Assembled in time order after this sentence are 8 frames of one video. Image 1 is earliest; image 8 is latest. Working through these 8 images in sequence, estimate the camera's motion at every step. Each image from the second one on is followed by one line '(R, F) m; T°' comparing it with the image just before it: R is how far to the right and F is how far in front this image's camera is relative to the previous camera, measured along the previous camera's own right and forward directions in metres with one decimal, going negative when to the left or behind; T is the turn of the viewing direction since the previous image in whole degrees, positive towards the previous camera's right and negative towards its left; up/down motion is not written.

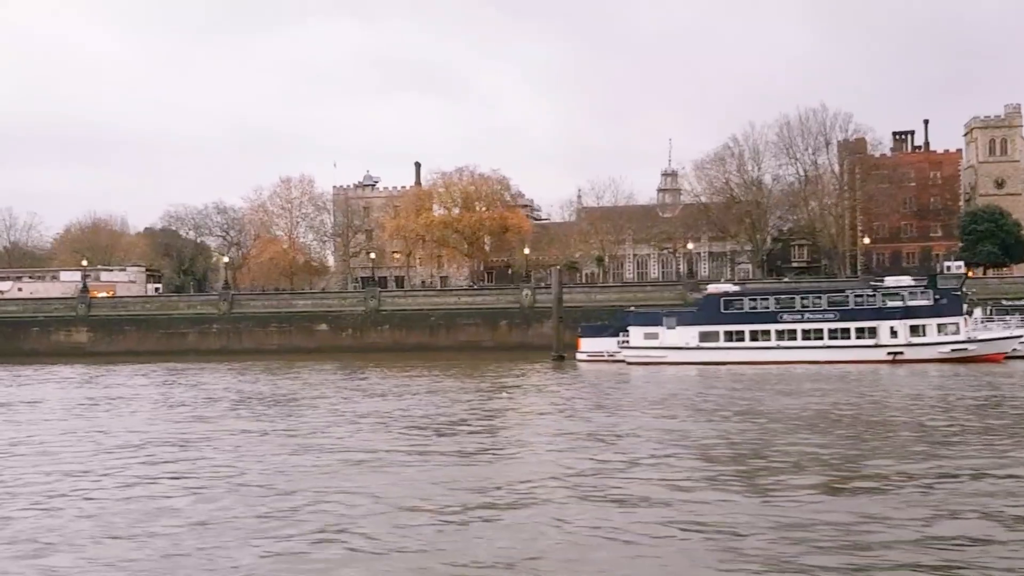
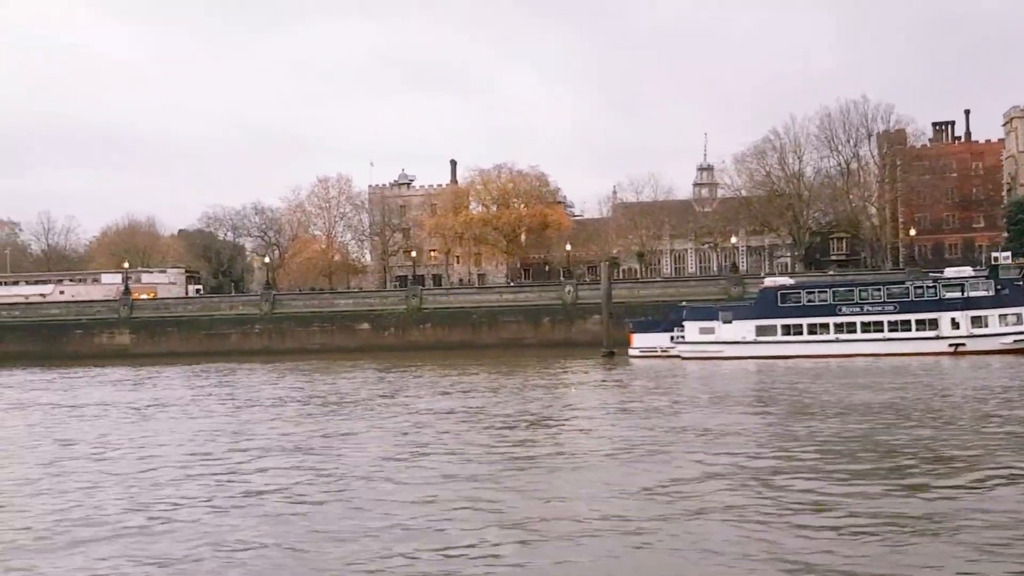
(-0.9, +0.1) m; -1°
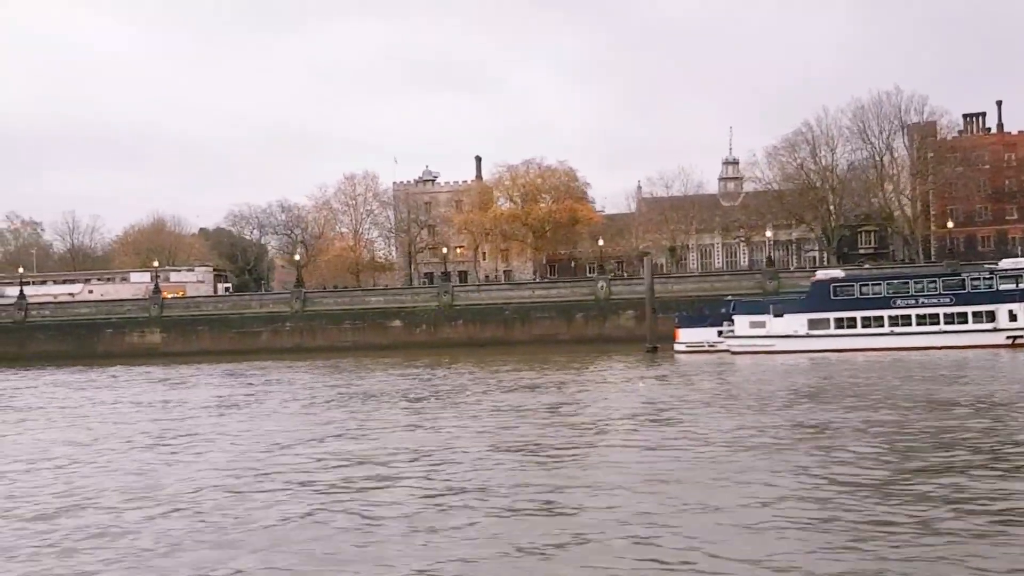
(-1.2, +0.3) m; -1°
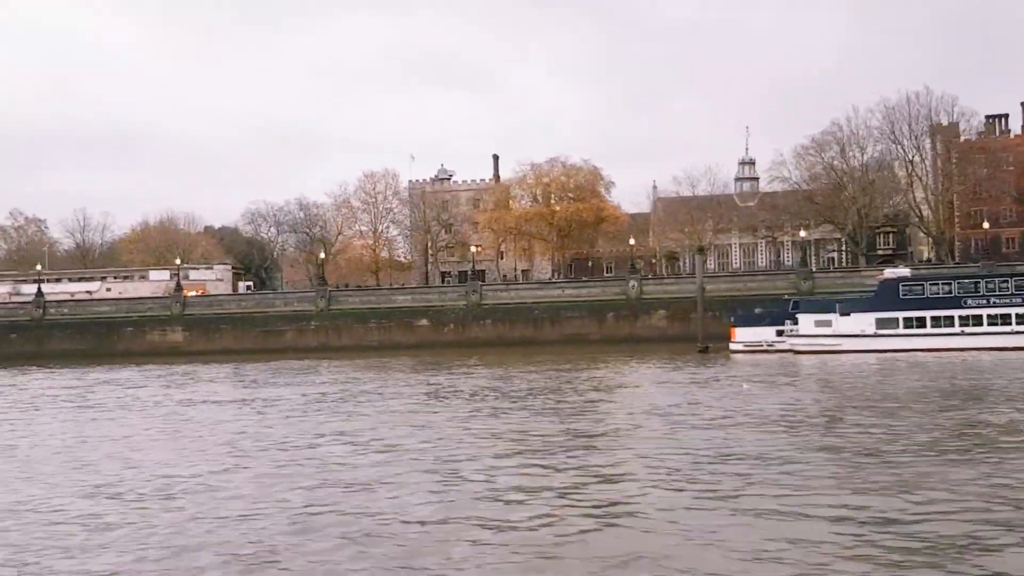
(-2.4, +0.6) m; +1°
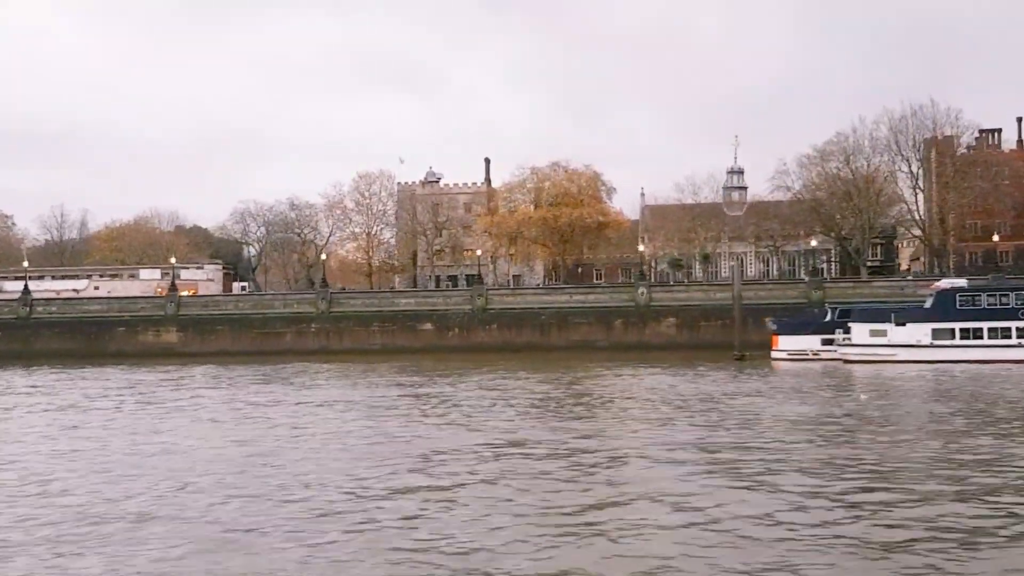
(-3.2, +0.9) m; +3°
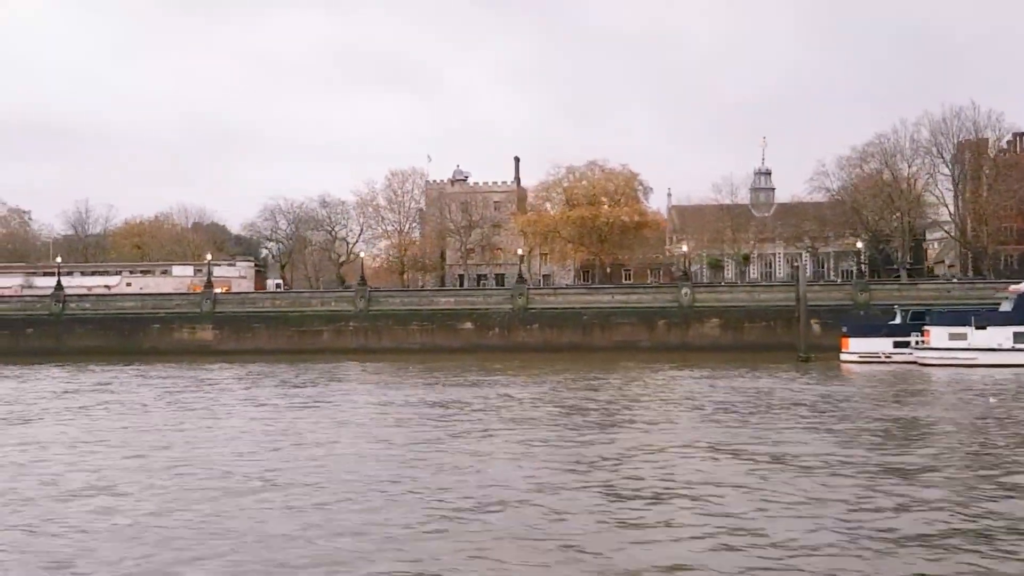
(-2.4, +0.4) m; 0°
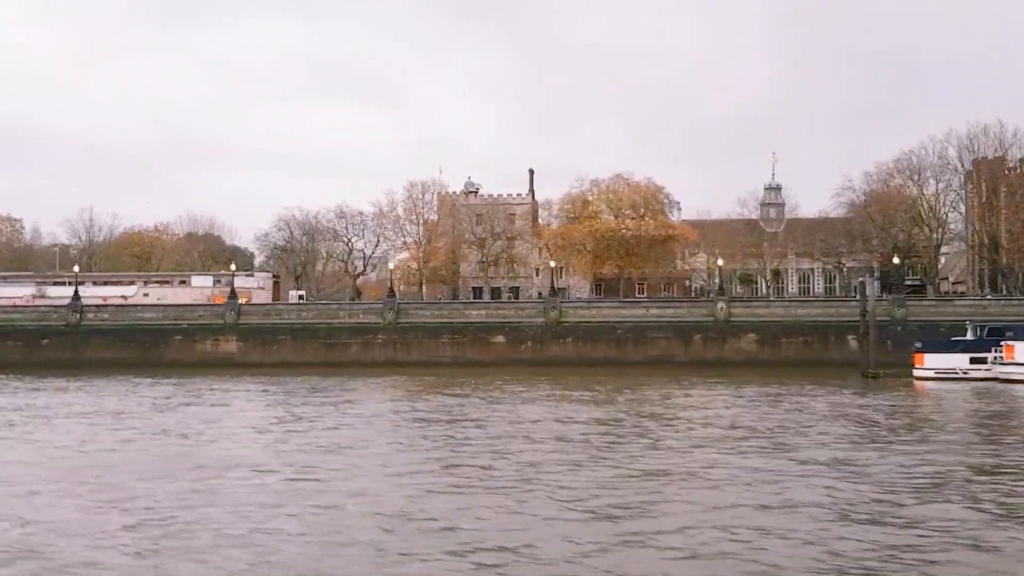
(-3.6, +0.7) m; +2°
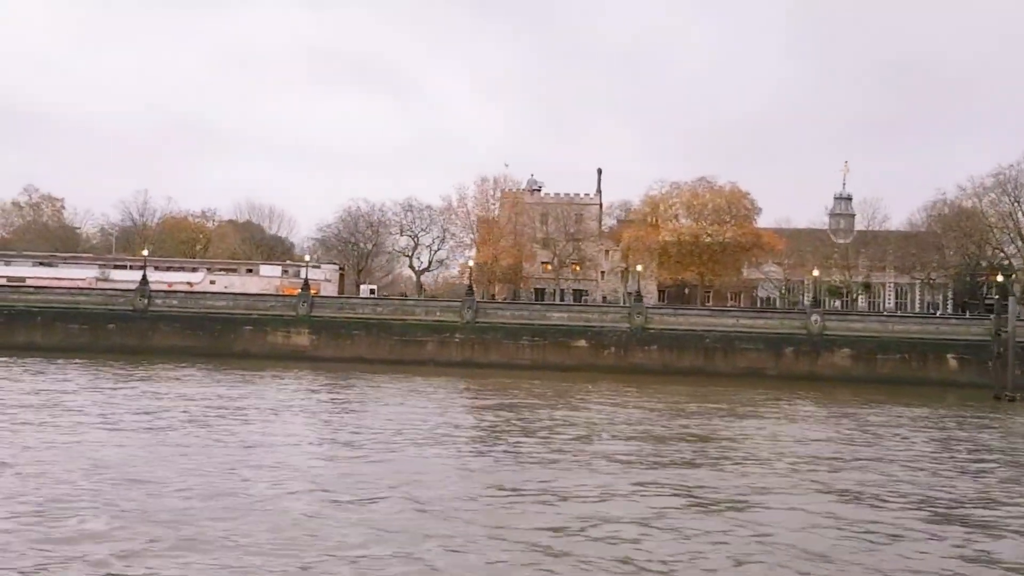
(-4.1, +1.9) m; -1°
